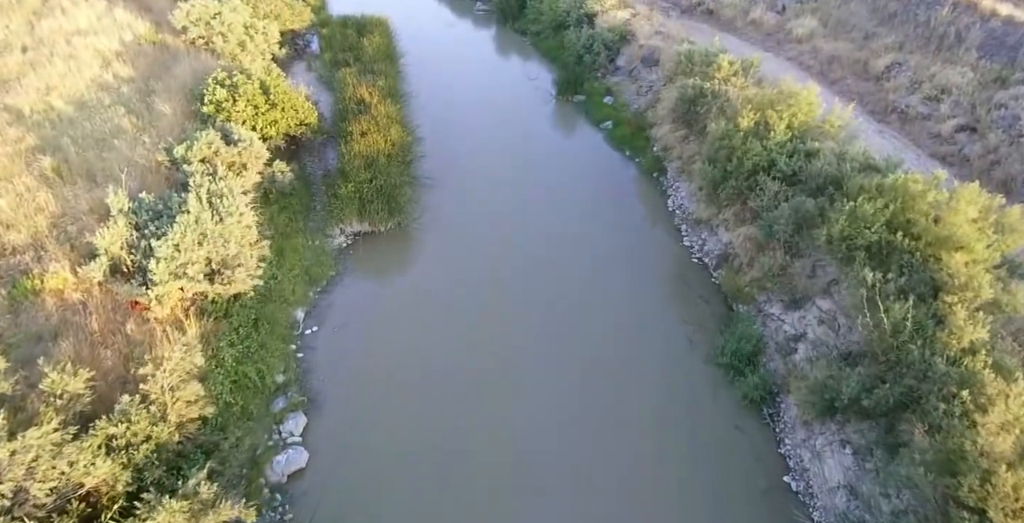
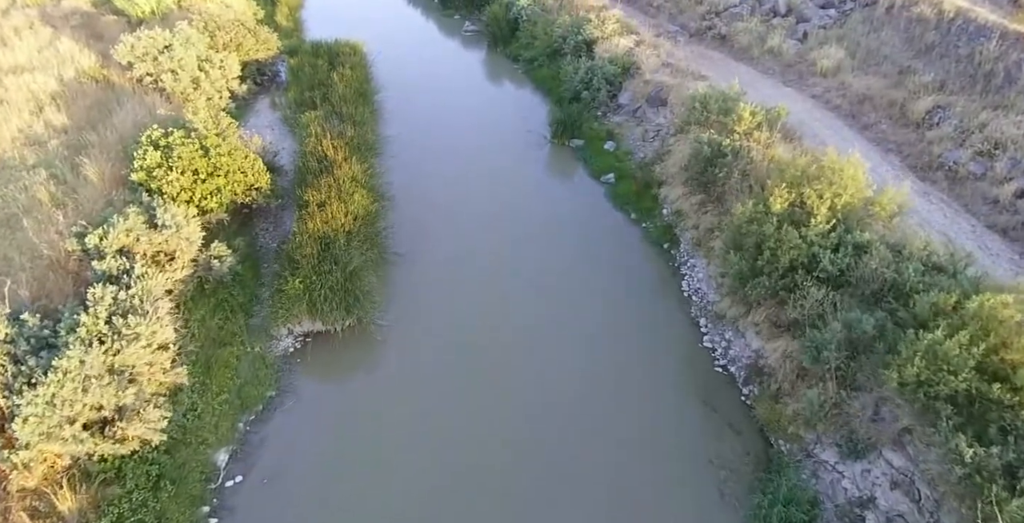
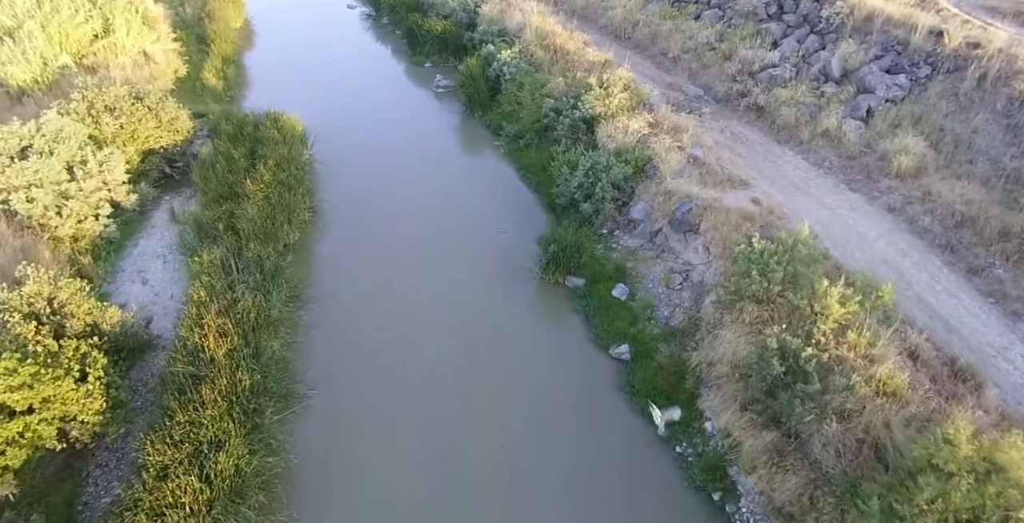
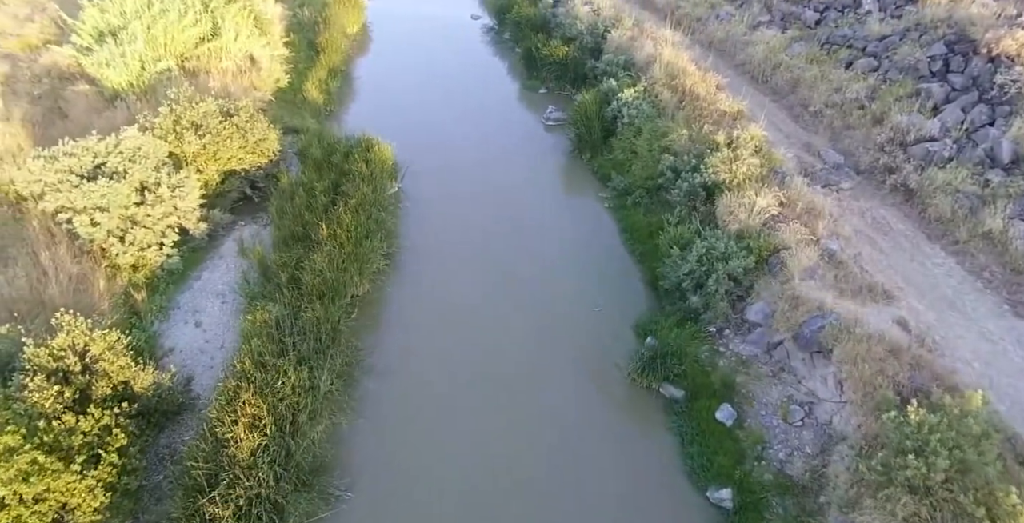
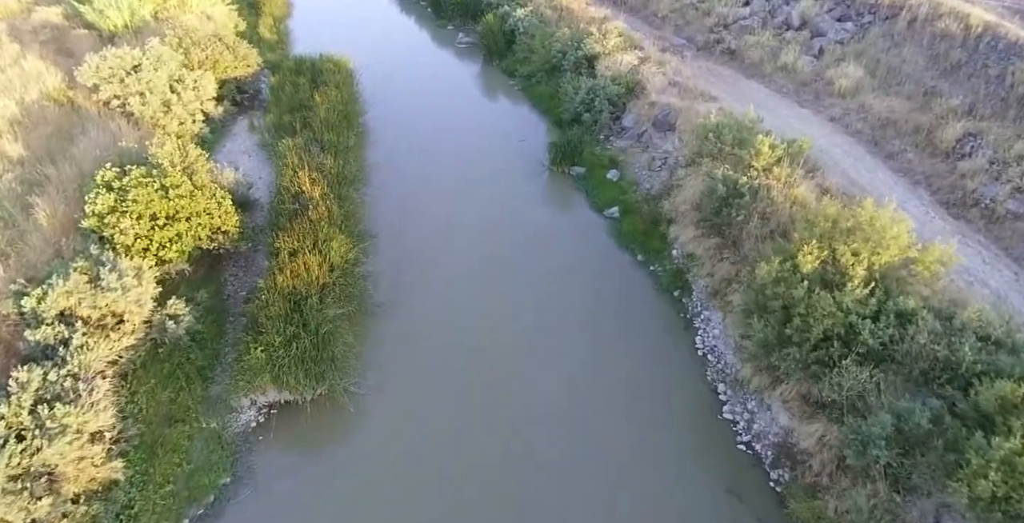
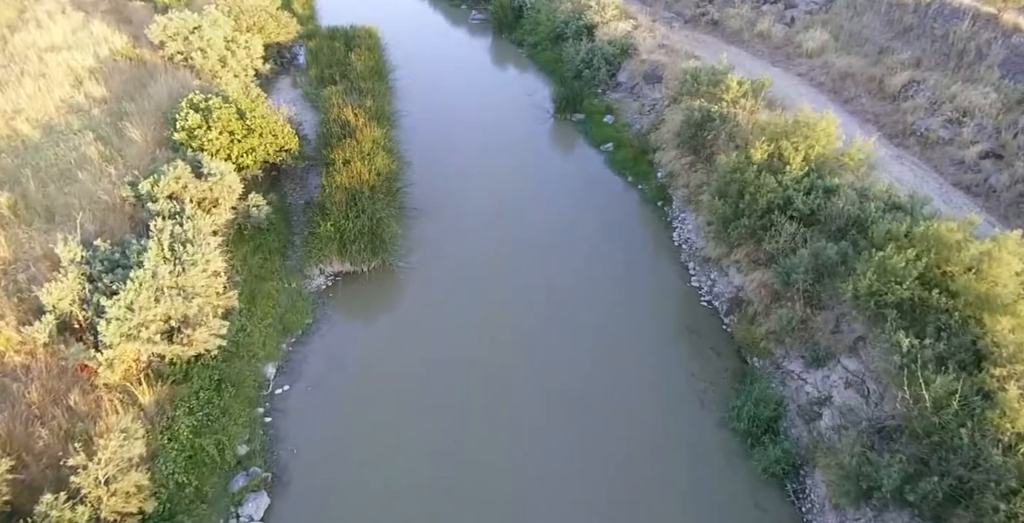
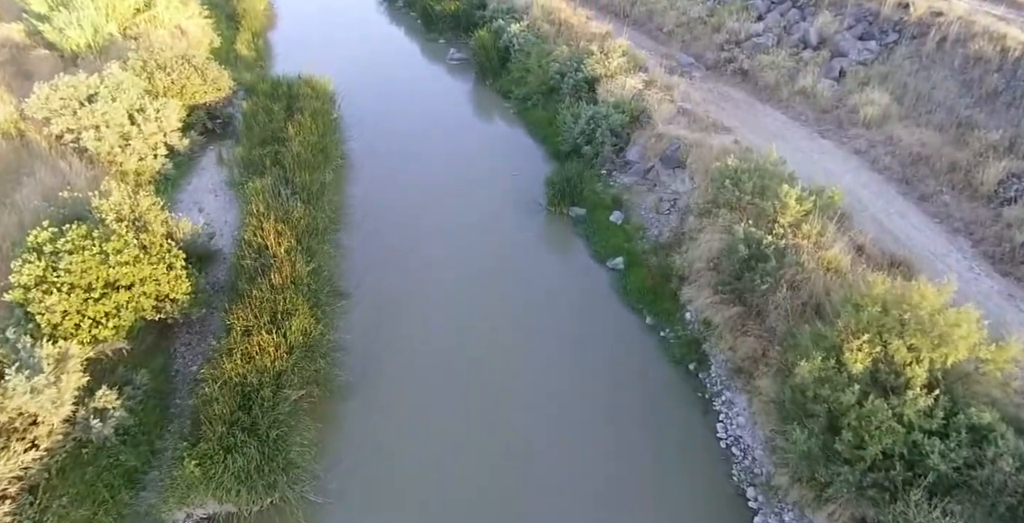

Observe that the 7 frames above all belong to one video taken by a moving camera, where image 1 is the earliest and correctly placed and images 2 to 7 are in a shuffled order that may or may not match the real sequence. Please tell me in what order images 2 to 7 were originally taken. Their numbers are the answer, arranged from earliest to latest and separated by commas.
6, 2, 5, 7, 3, 4
